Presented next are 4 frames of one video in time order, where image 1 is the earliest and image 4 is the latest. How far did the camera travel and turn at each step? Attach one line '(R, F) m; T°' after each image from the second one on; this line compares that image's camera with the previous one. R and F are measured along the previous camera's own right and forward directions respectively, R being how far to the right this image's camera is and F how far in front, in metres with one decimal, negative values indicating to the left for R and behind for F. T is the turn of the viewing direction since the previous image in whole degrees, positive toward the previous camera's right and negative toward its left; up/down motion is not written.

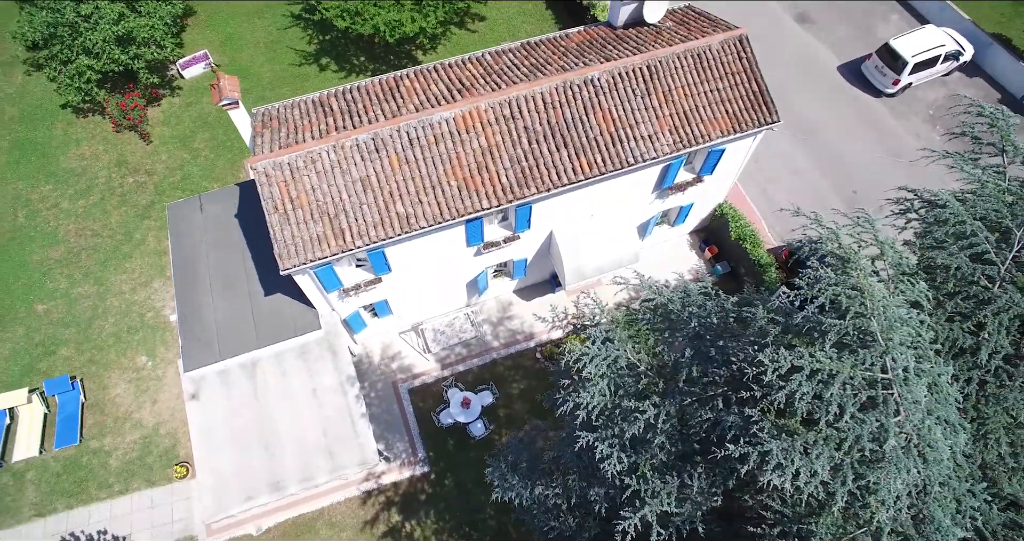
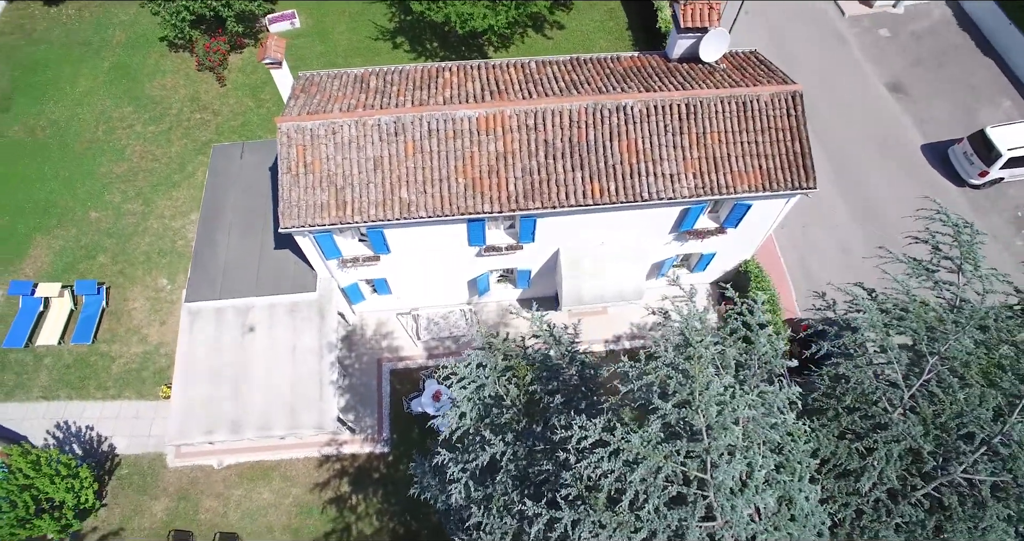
(+2.3, +0.2) m; -6°
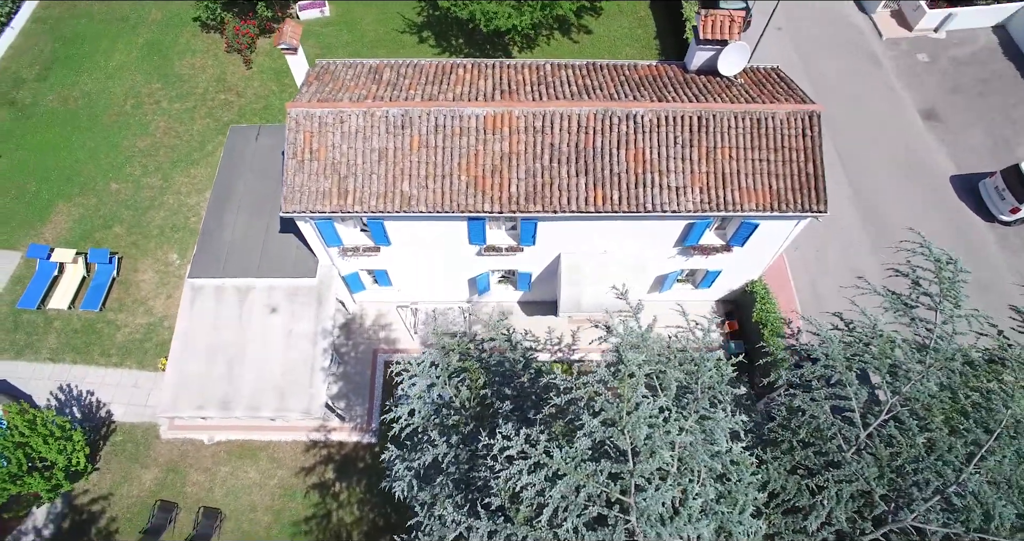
(+0.8, +0.1) m; -2°
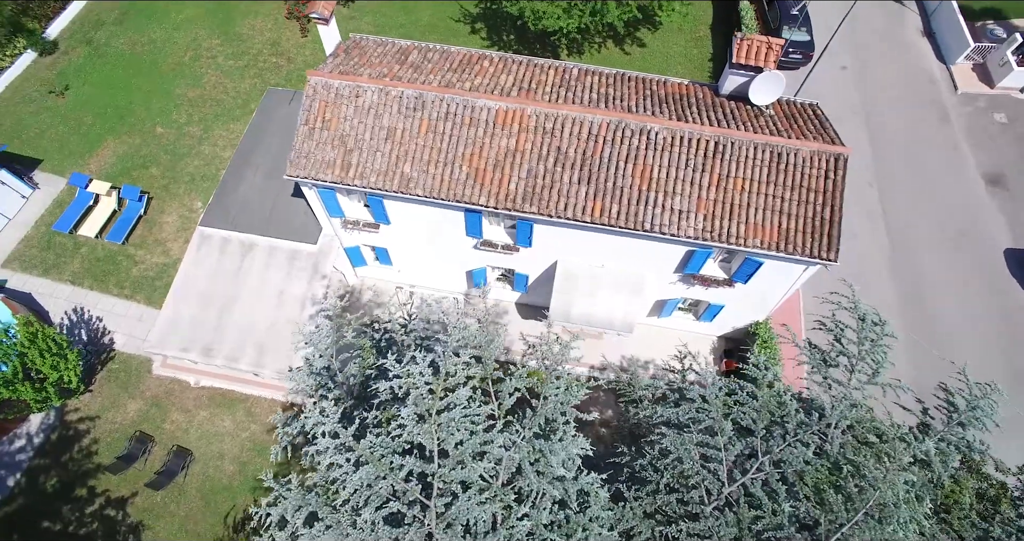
(+1.9, +0.3) m; -5°
